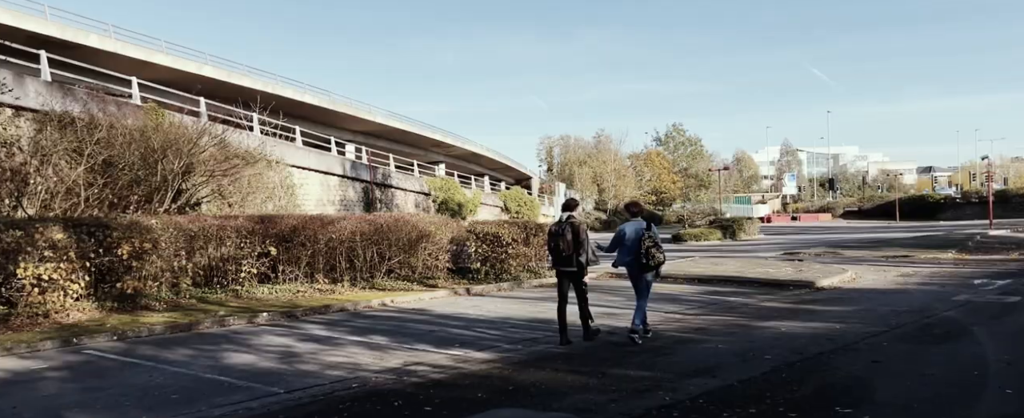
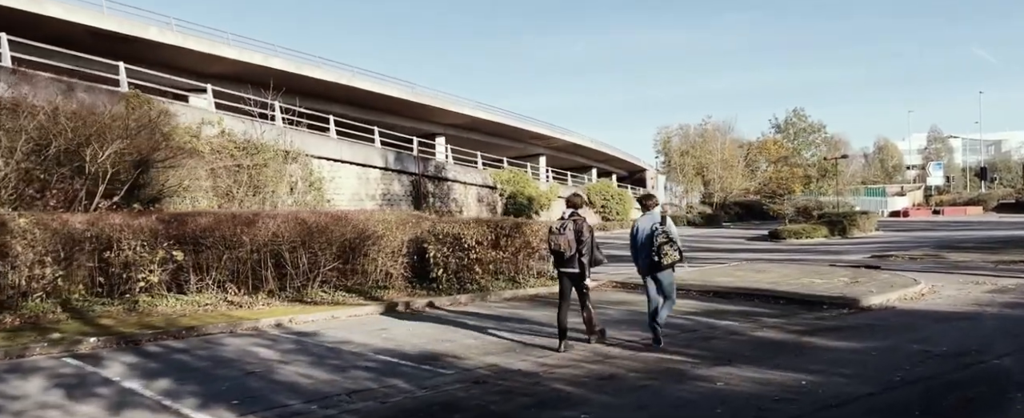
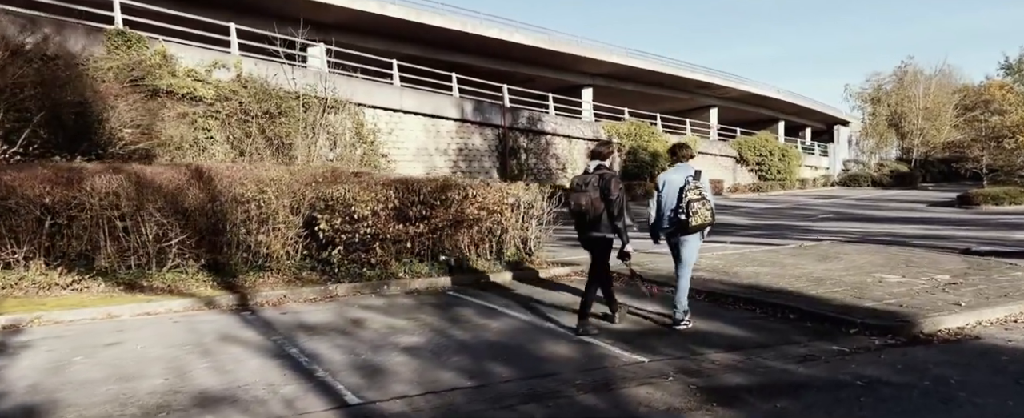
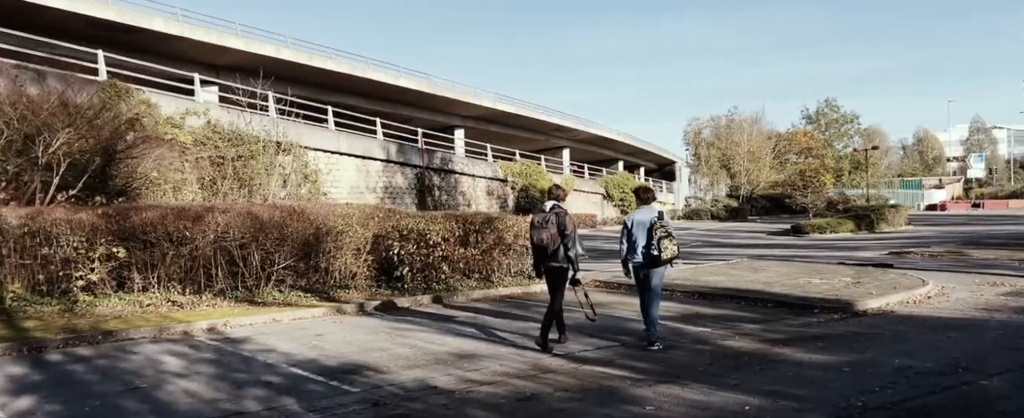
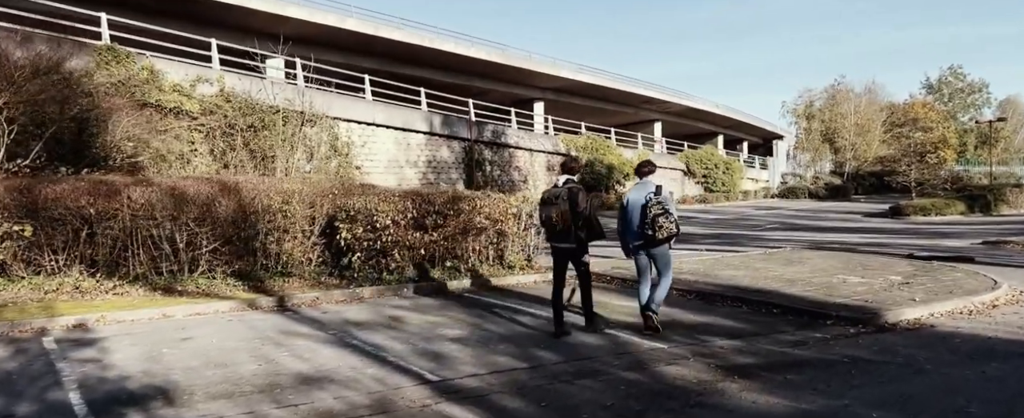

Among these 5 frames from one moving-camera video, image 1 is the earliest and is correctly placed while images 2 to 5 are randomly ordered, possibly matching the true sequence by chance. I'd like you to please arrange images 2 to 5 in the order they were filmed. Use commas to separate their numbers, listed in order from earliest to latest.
2, 4, 5, 3
